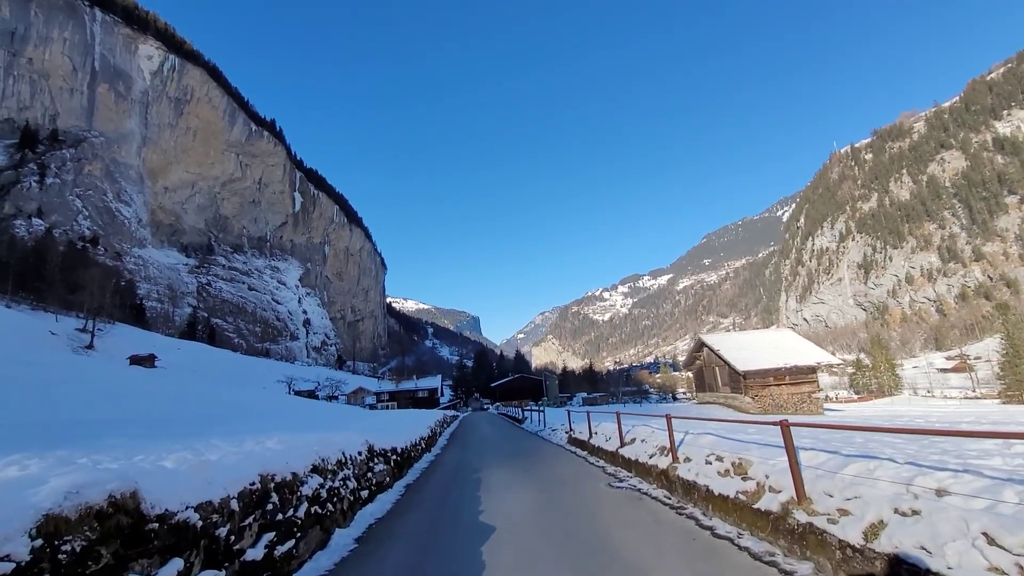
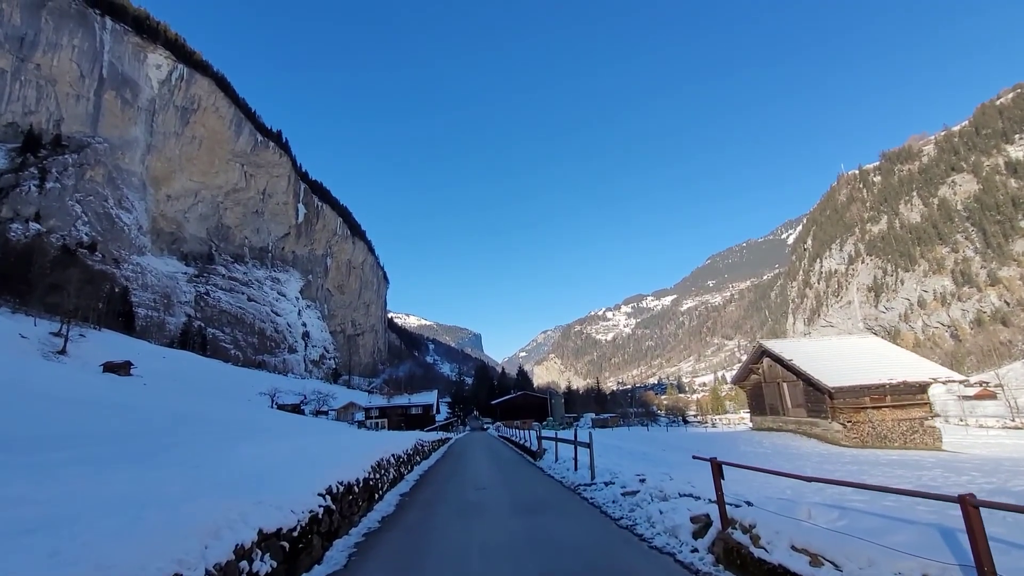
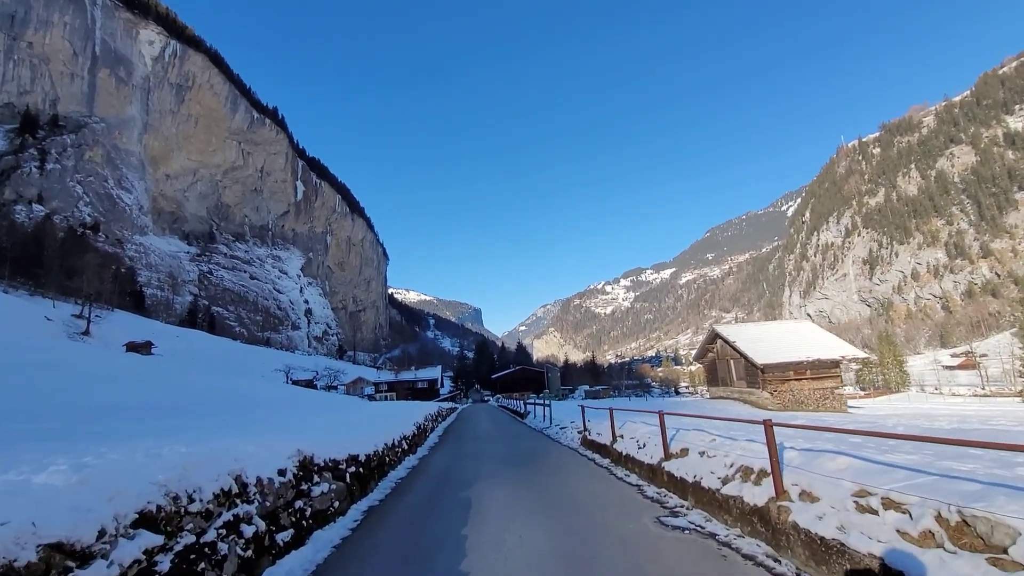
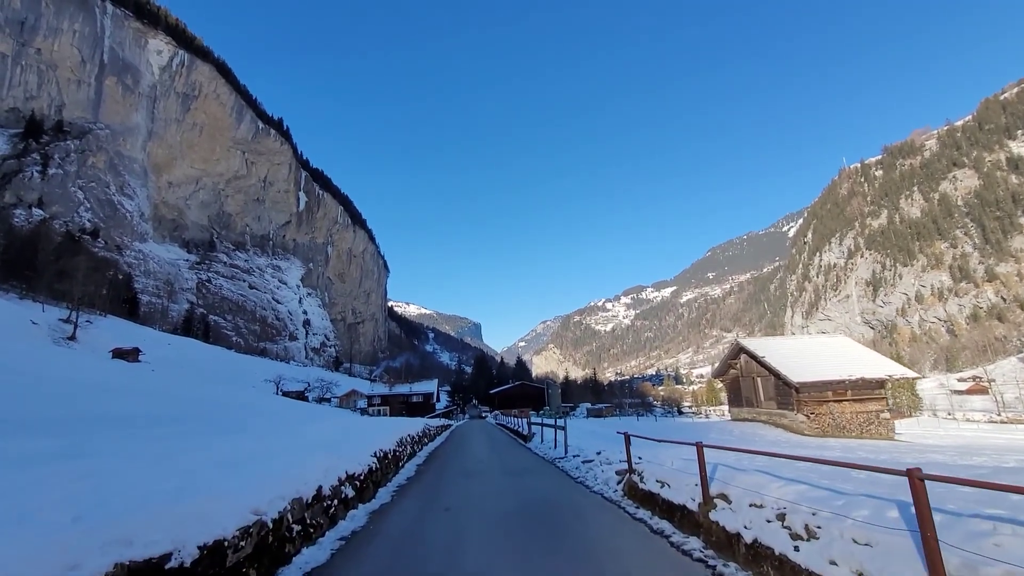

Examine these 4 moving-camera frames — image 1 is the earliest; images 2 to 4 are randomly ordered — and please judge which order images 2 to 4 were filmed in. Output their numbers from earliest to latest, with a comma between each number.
3, 4, 2
